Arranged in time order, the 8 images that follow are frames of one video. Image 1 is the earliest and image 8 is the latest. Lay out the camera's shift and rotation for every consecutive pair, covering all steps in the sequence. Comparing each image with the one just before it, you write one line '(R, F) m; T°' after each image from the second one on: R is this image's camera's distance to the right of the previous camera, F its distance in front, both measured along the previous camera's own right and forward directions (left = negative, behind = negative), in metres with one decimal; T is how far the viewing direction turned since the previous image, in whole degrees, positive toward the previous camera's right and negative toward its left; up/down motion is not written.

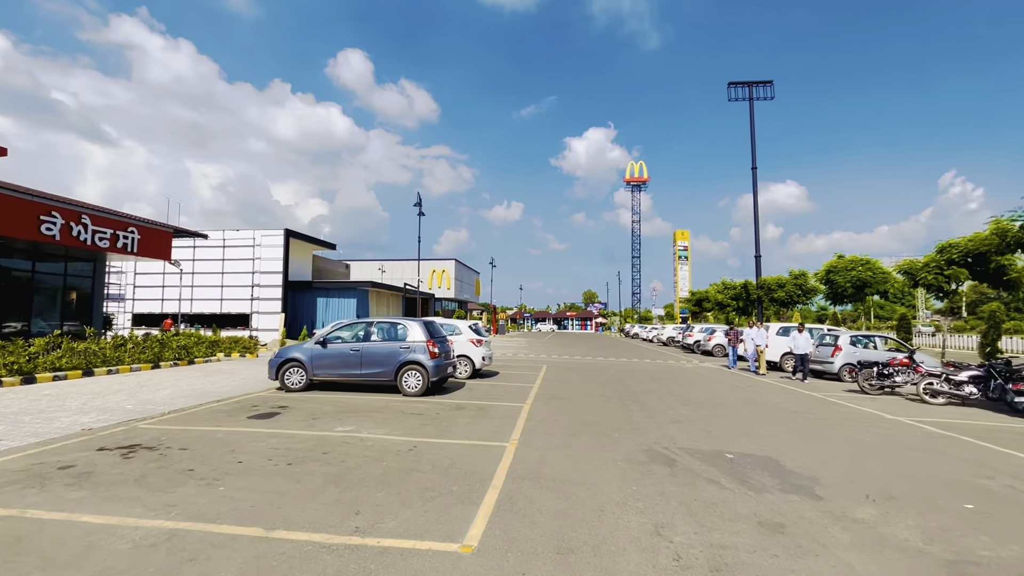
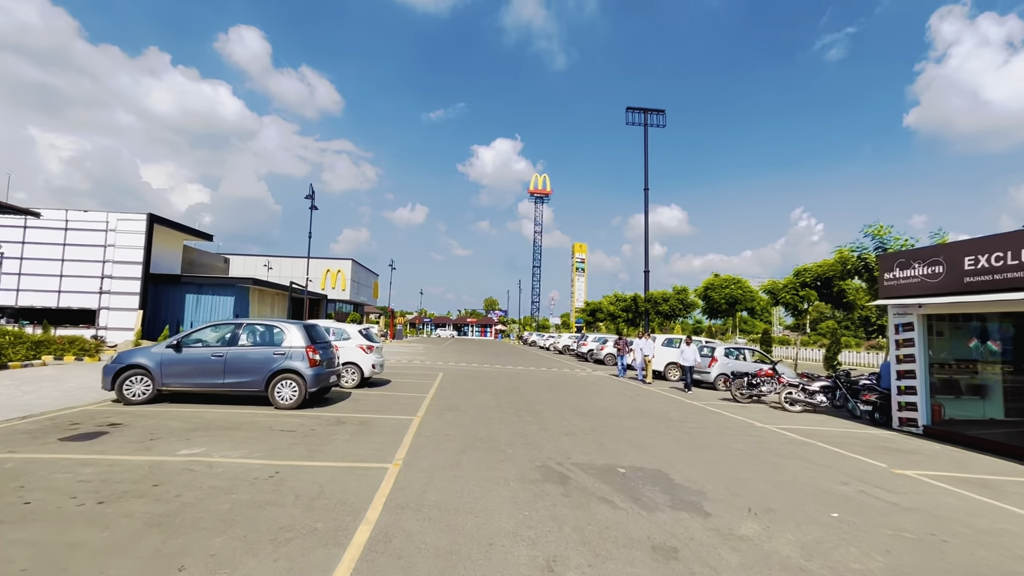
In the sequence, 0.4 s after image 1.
(+0.1, +0.5) m; +12°
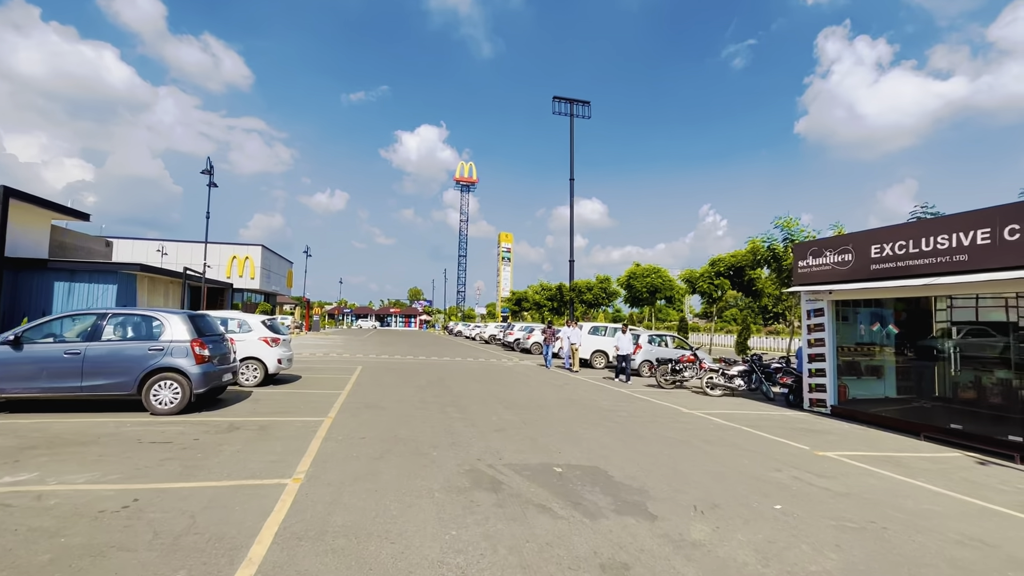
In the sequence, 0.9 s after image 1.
(0.0, +0.8) m; +9°
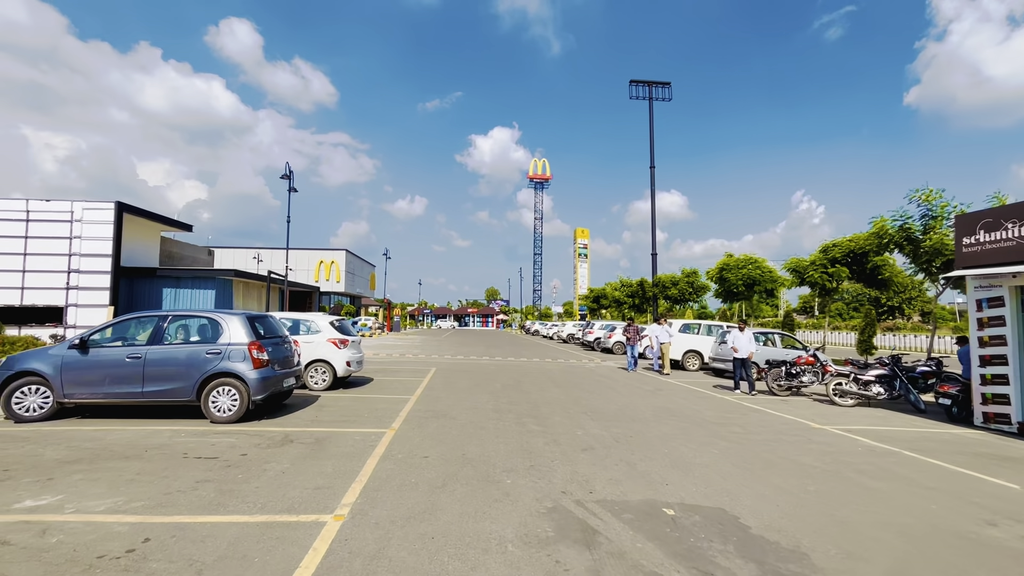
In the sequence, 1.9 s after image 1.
(-0.1, +1.4) m; -9°
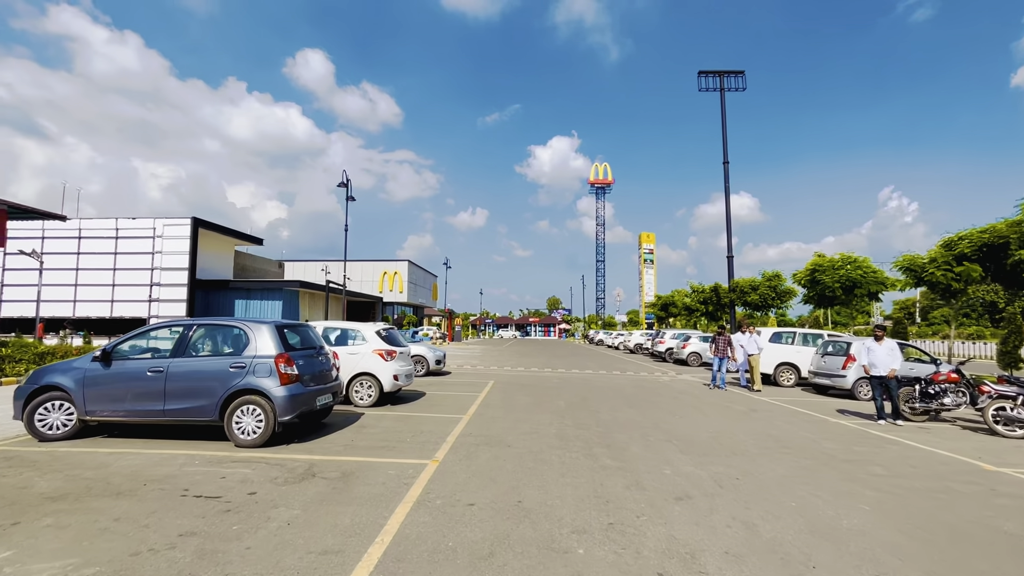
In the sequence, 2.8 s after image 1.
(-0.1, +1.5) m; -7°
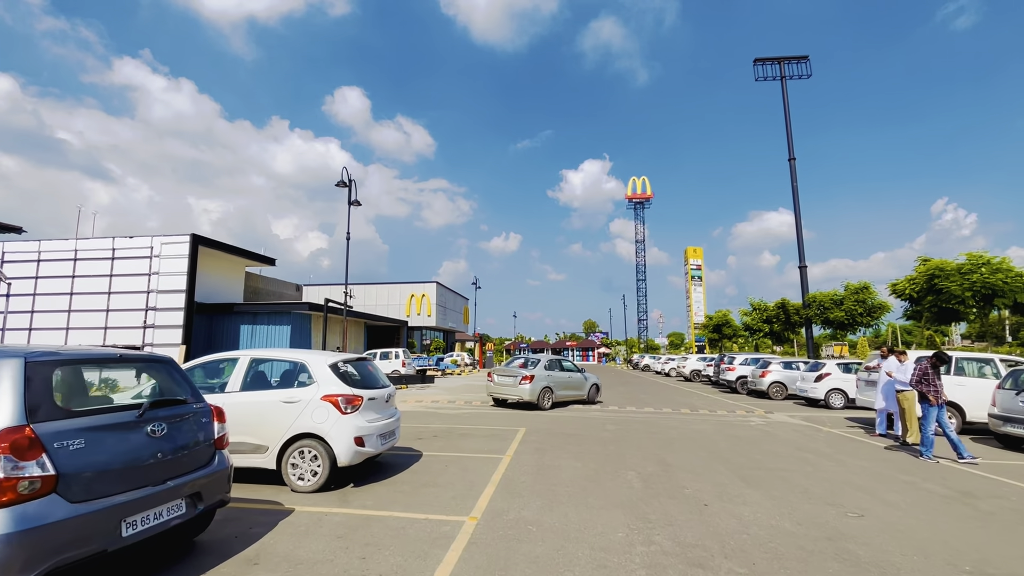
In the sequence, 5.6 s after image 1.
(0.0, +4.2) m; -4°
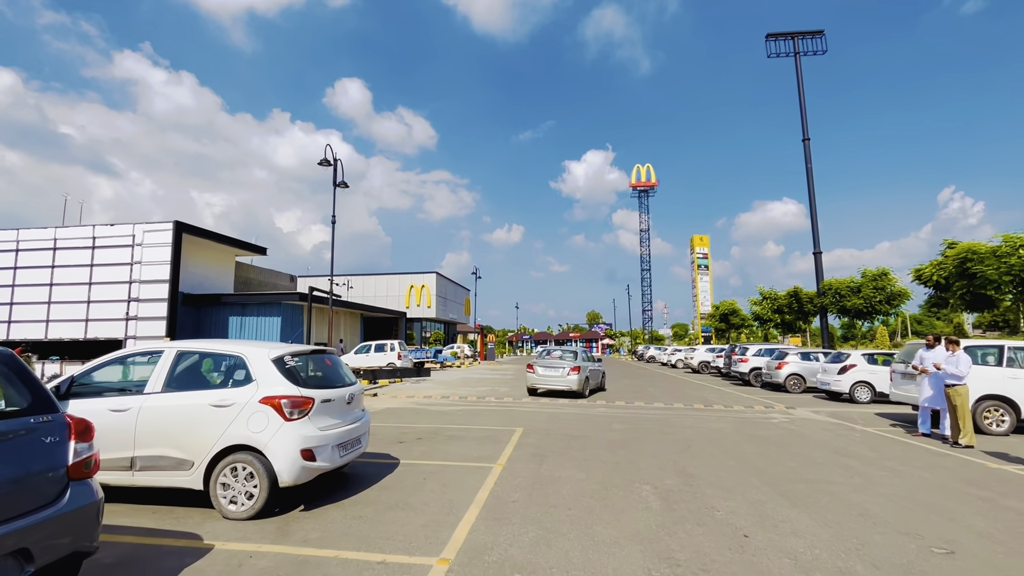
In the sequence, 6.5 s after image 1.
(+0.2, +1.3) m; 0°
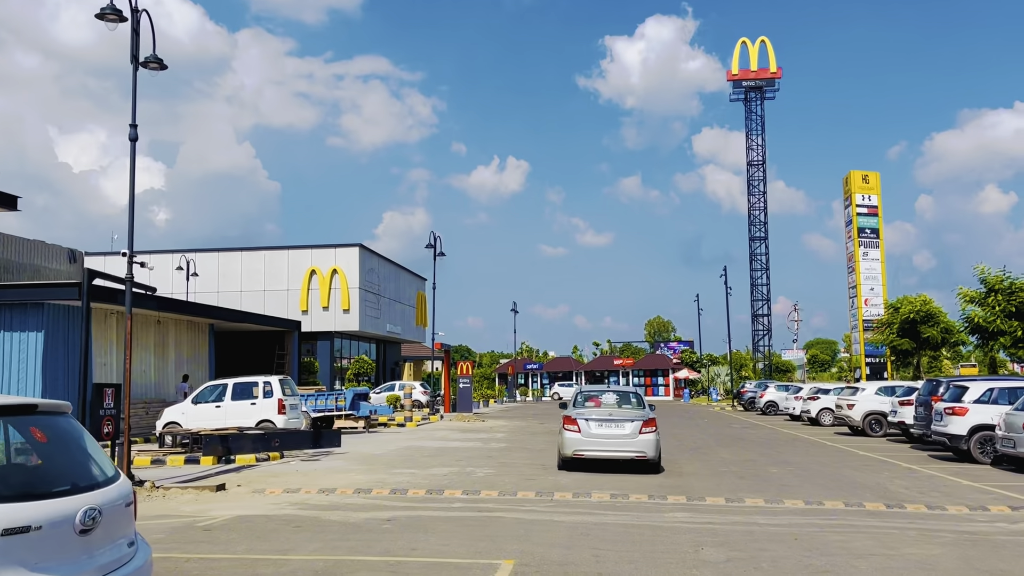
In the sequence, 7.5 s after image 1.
(+2.0, +13.7) m; -6°
